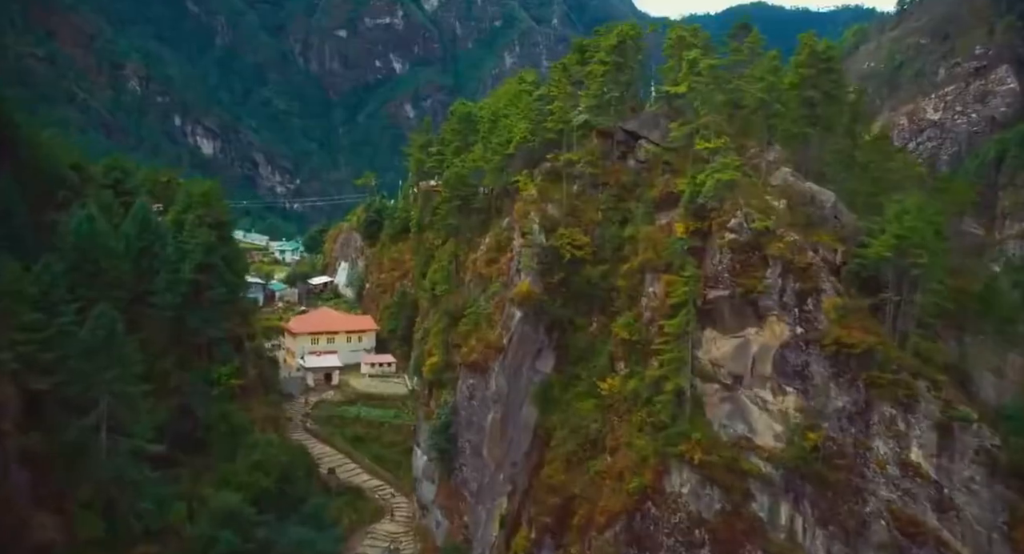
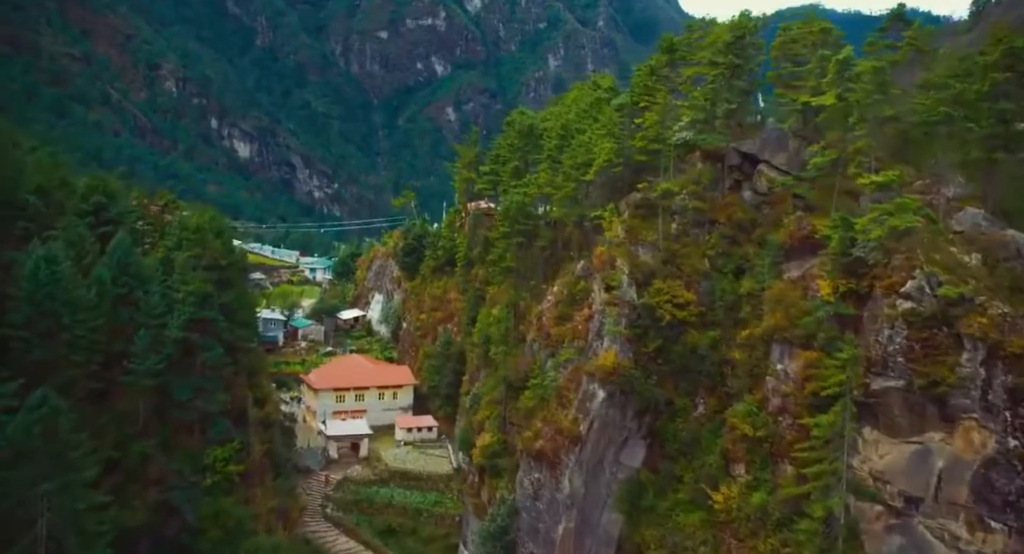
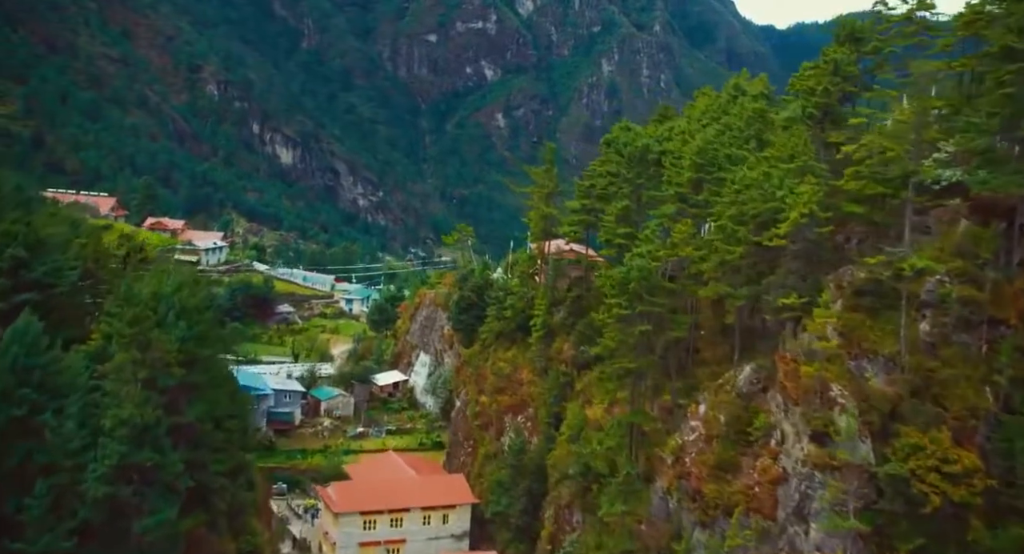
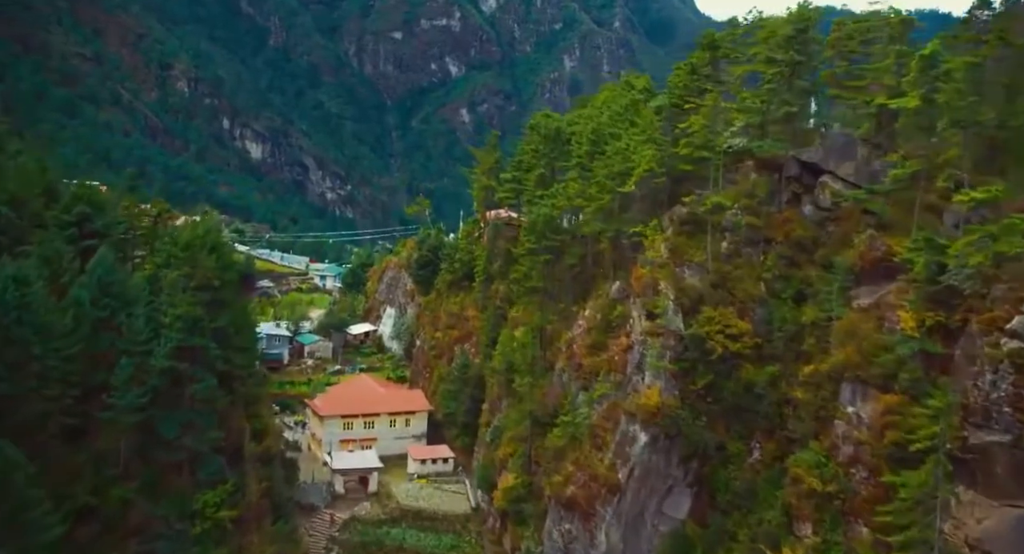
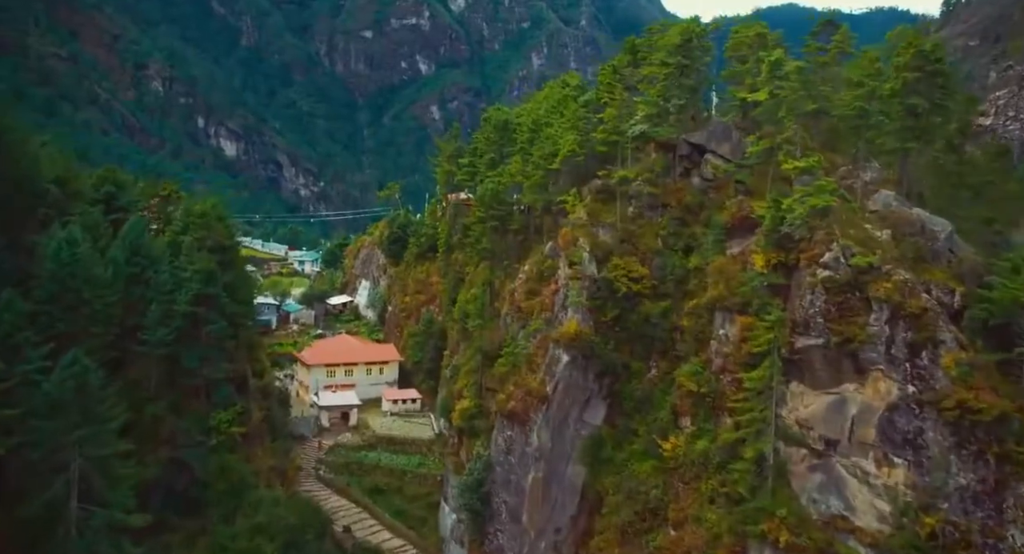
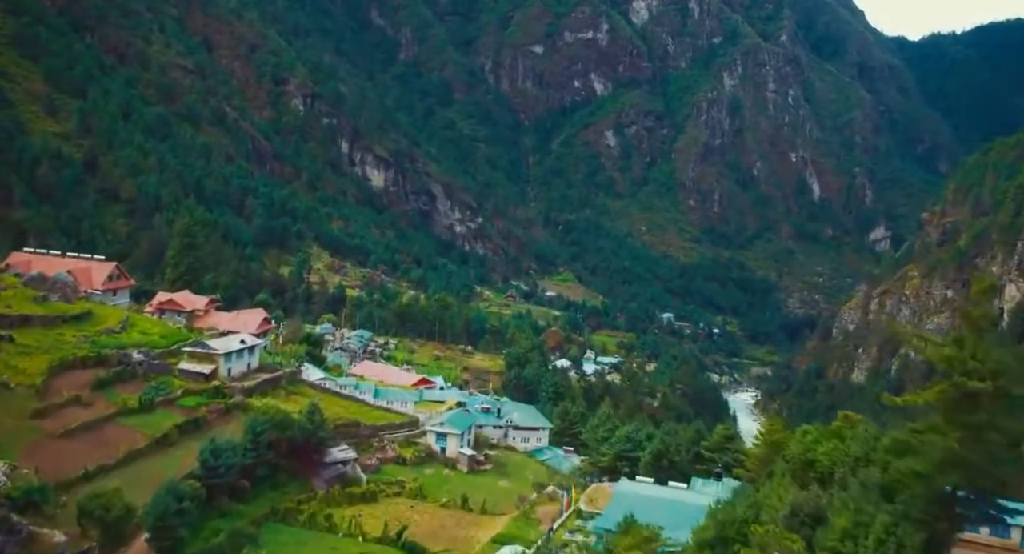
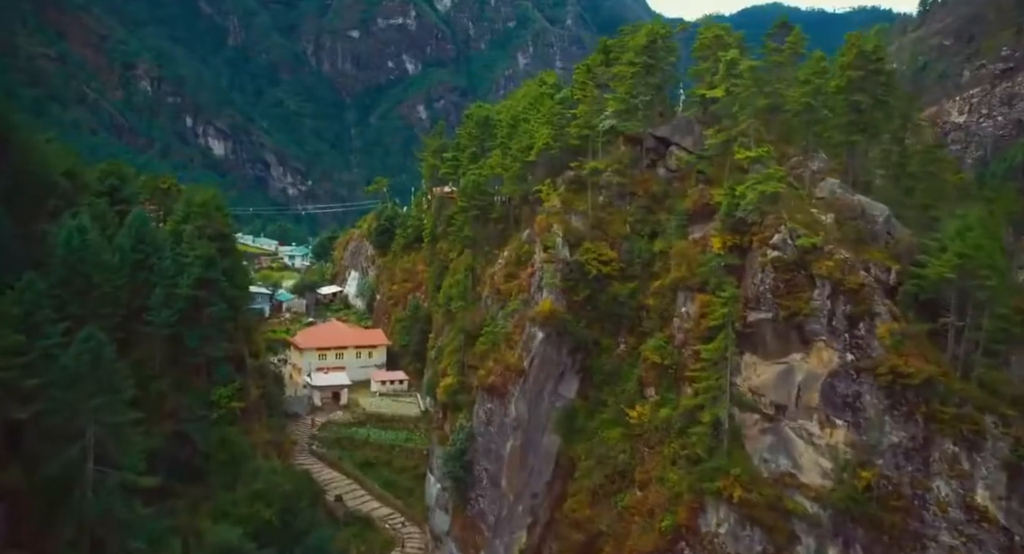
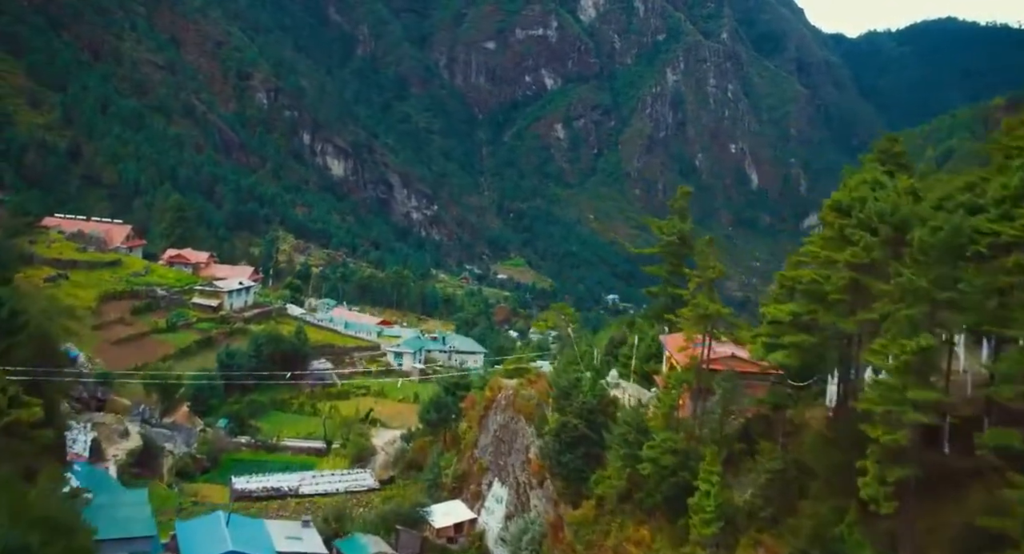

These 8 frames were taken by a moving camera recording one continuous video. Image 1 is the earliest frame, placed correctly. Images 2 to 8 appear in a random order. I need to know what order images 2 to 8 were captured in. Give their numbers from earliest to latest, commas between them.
7, 5, 2, 4, 3, 8, 6
